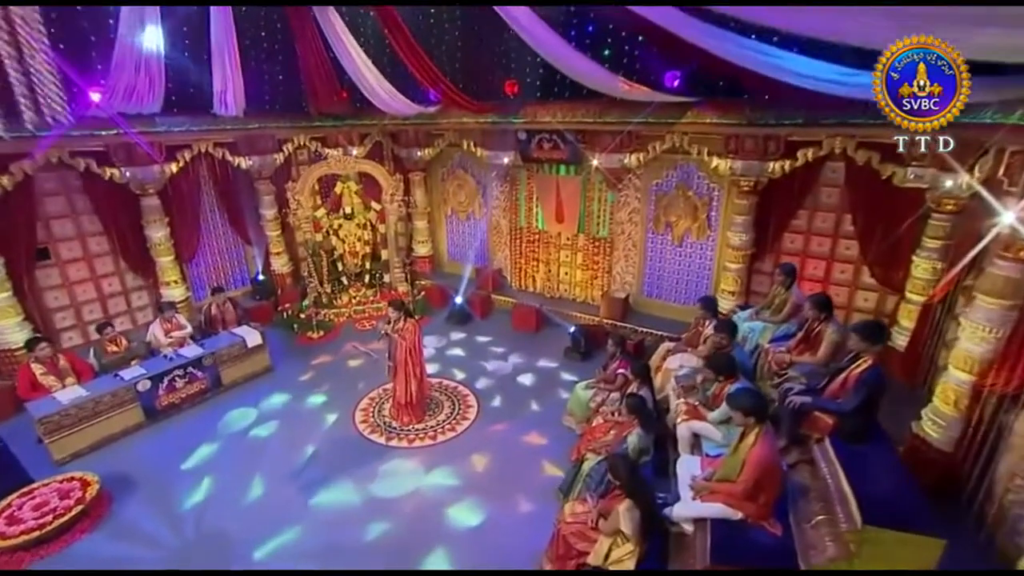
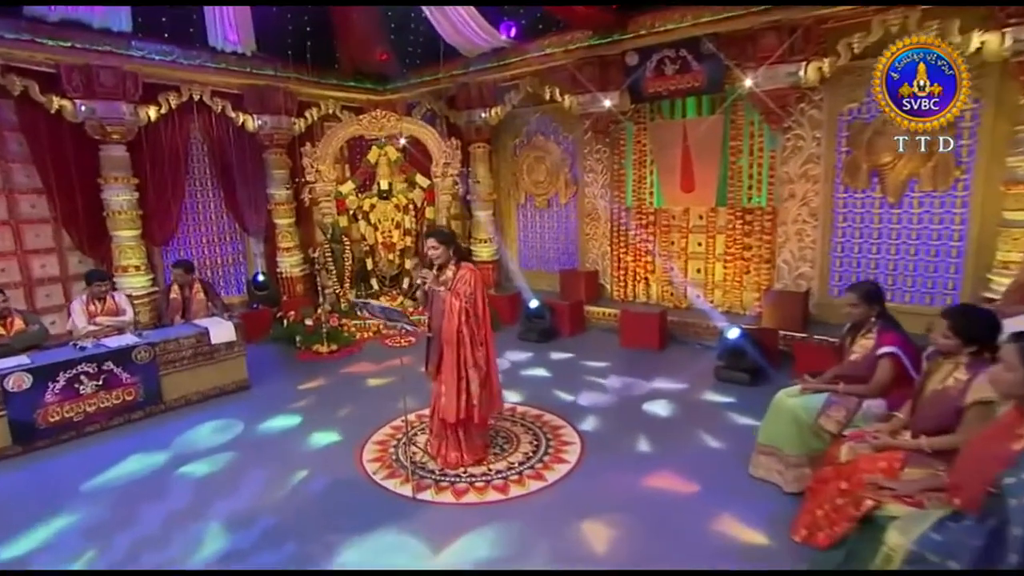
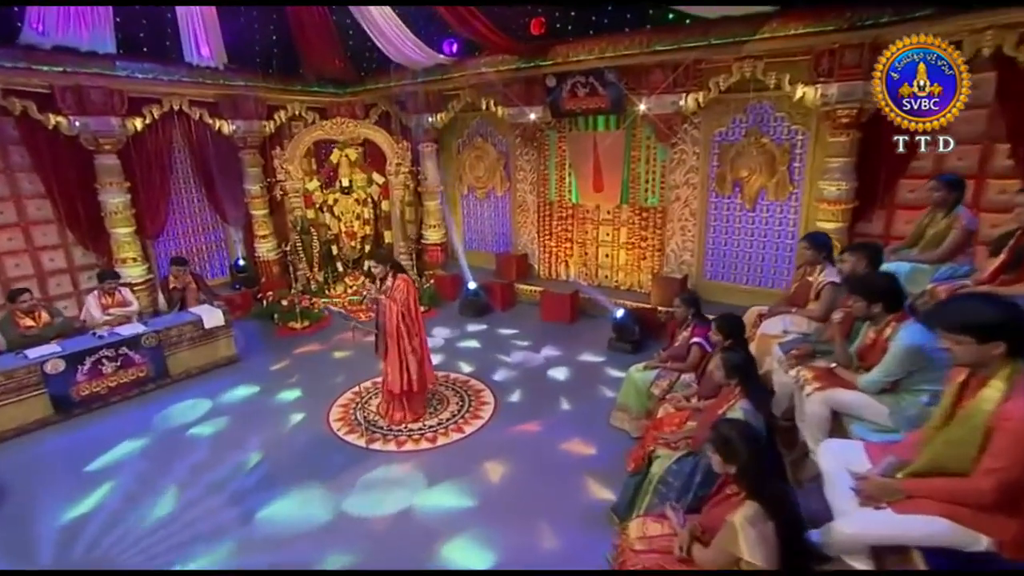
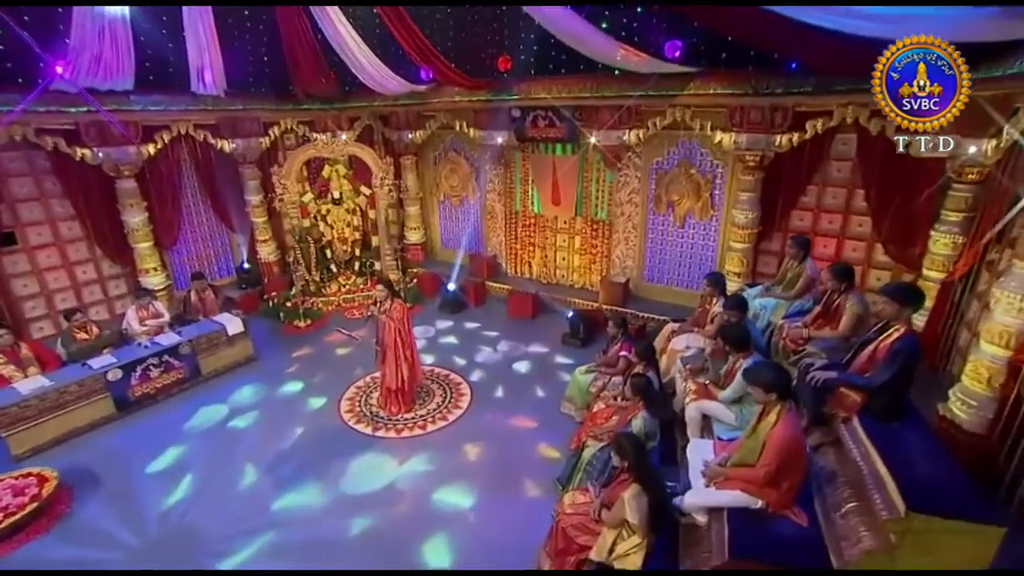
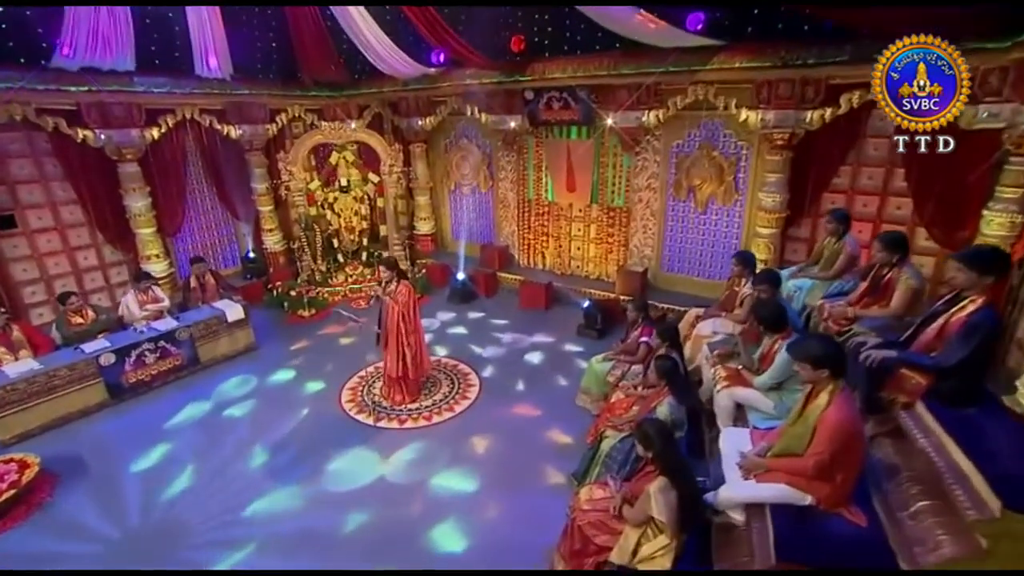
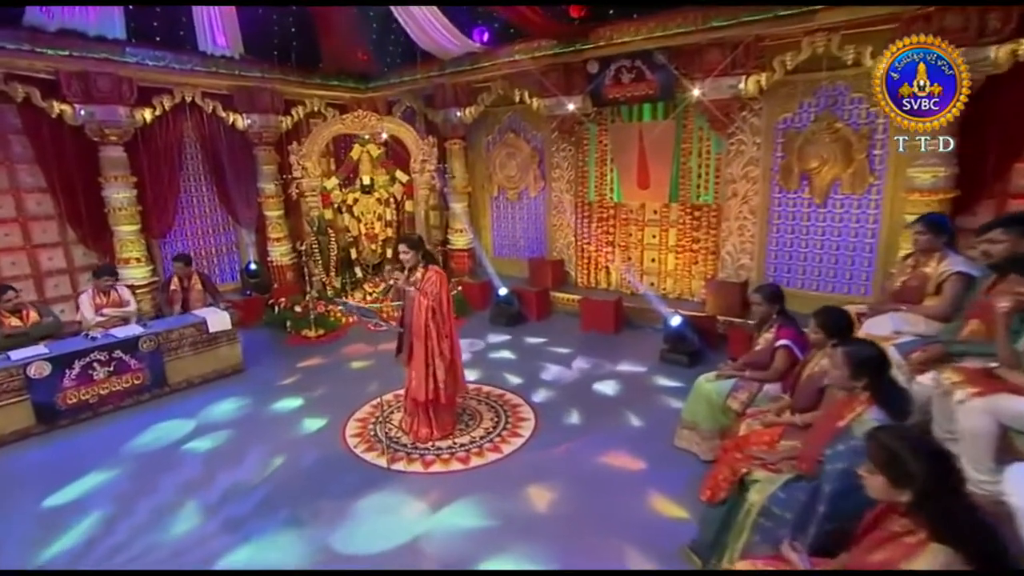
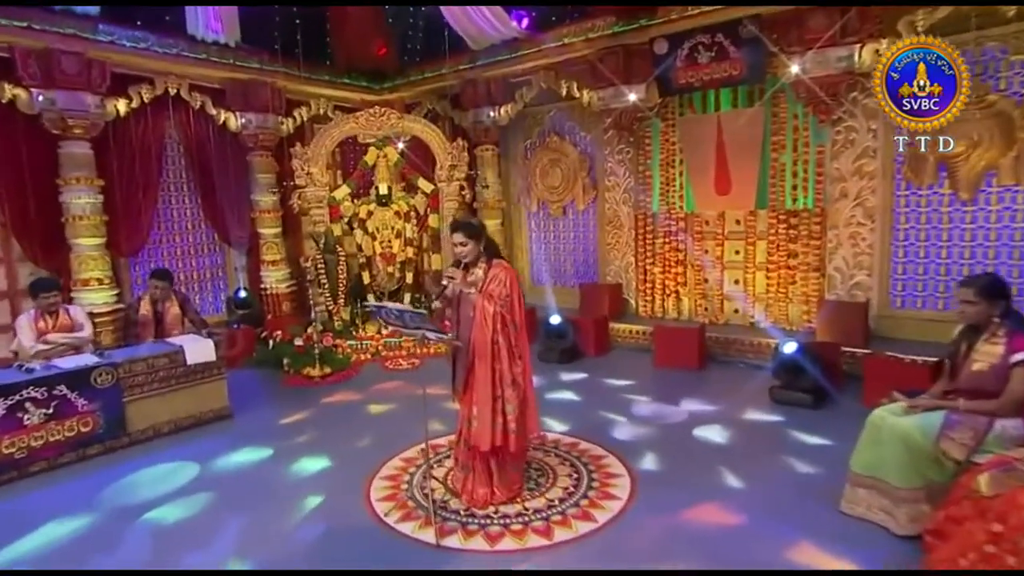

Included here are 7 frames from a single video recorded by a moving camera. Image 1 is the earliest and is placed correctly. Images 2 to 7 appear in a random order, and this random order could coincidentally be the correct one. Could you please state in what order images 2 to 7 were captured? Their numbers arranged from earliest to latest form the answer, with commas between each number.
4, 5, 3, 6, 2, 7
